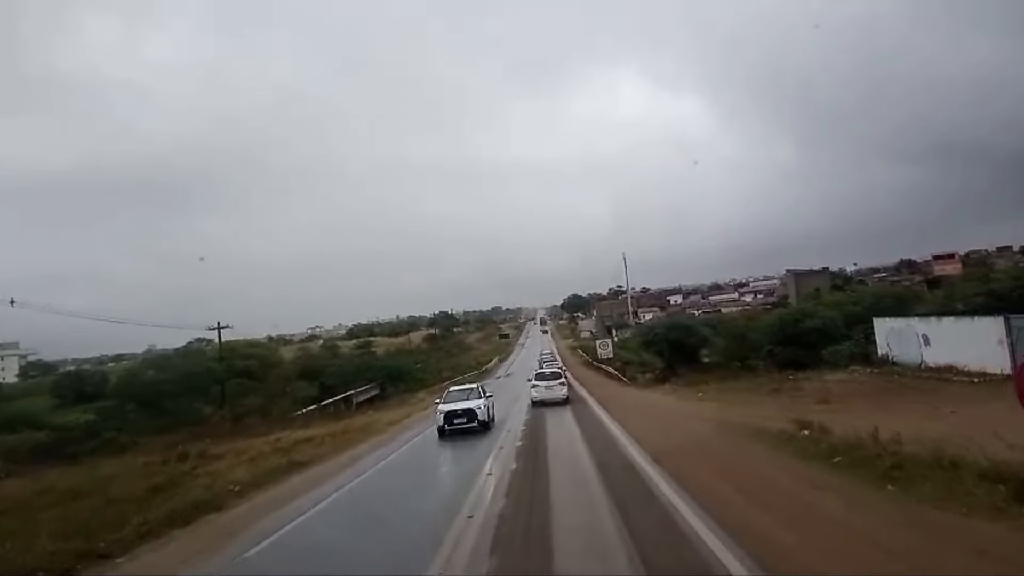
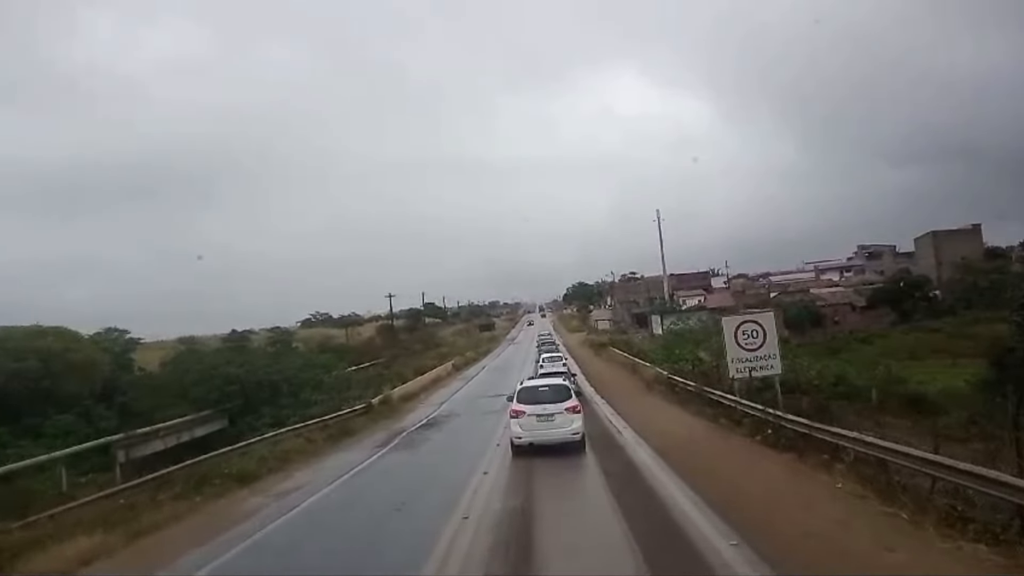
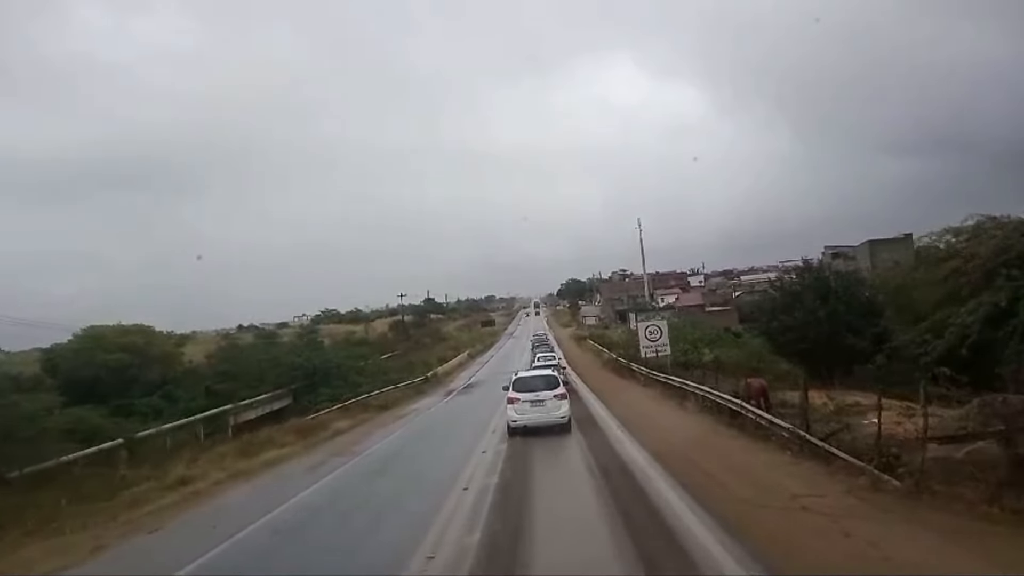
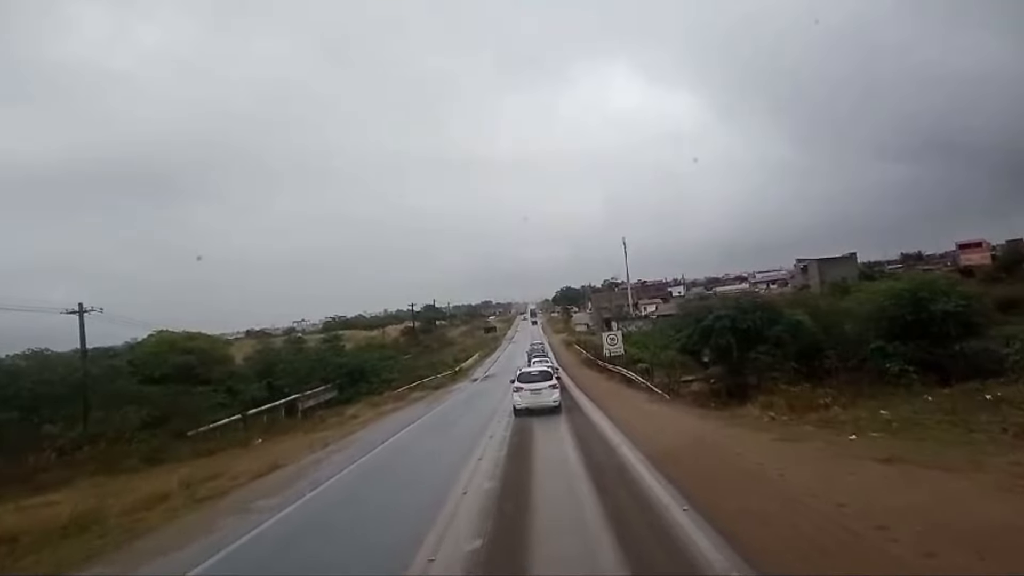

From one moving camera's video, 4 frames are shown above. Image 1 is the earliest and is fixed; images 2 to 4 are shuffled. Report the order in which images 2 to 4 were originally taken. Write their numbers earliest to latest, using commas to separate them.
4, 3, 2
